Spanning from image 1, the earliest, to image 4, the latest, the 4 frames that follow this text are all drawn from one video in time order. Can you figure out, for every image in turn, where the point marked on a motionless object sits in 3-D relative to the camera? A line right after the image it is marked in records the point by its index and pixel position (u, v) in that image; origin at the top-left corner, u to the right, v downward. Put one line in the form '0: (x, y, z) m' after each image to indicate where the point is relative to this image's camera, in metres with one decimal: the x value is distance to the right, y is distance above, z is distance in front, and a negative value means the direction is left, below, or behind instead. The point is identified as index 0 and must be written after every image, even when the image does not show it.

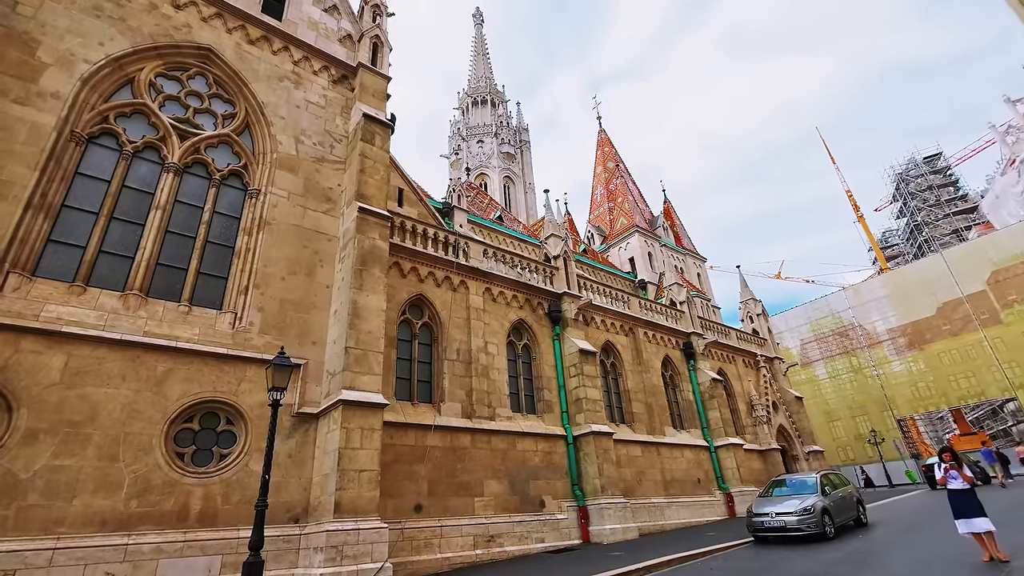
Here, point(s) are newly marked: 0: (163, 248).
0: (-6.2, +0.7, +8.8) m
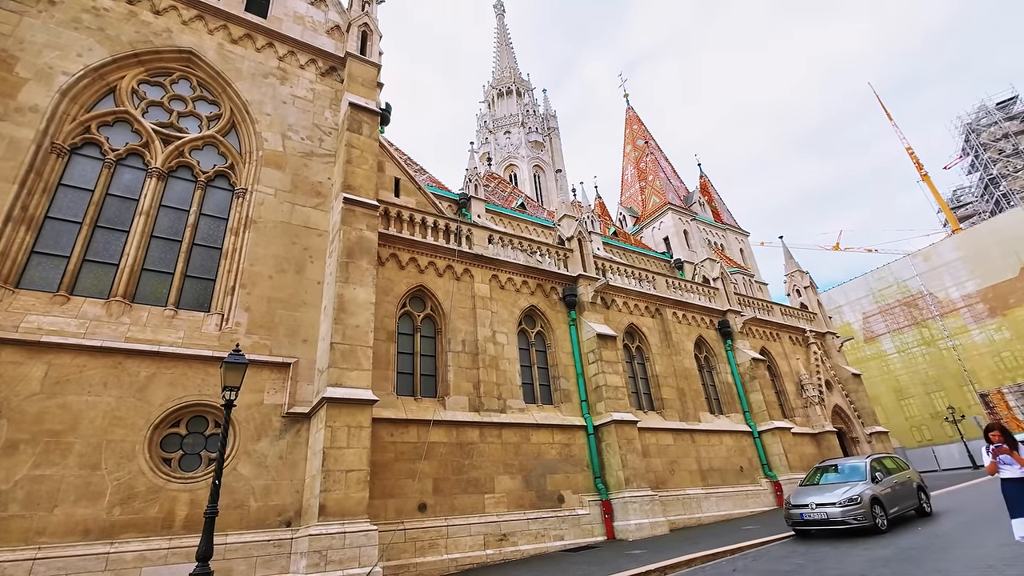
0: (-6.4, +0.6, +8.8) m
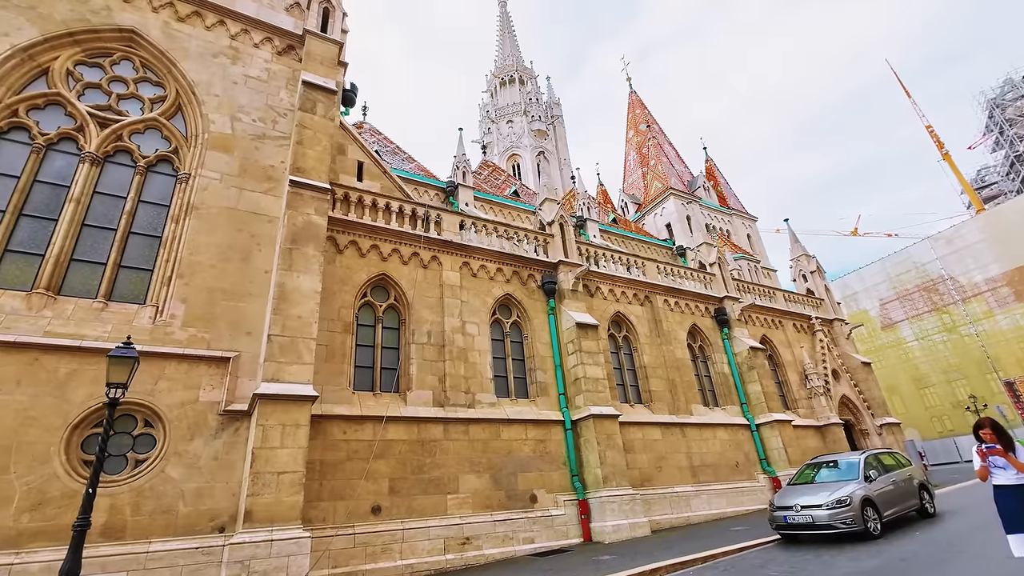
0: (-7.2, +0.7, +8.3) m
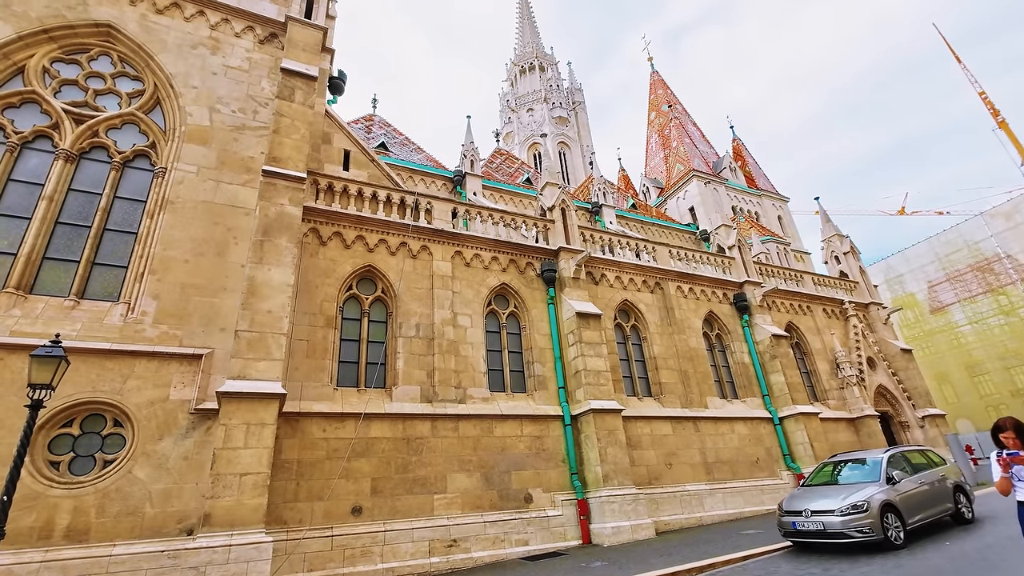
0: (-7.5, +0.8, +8.2) m
